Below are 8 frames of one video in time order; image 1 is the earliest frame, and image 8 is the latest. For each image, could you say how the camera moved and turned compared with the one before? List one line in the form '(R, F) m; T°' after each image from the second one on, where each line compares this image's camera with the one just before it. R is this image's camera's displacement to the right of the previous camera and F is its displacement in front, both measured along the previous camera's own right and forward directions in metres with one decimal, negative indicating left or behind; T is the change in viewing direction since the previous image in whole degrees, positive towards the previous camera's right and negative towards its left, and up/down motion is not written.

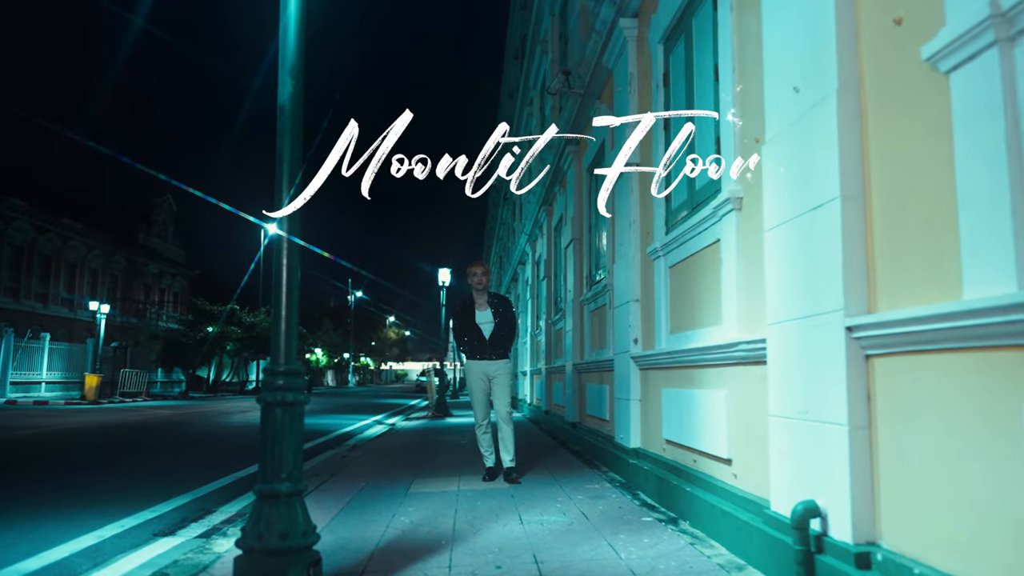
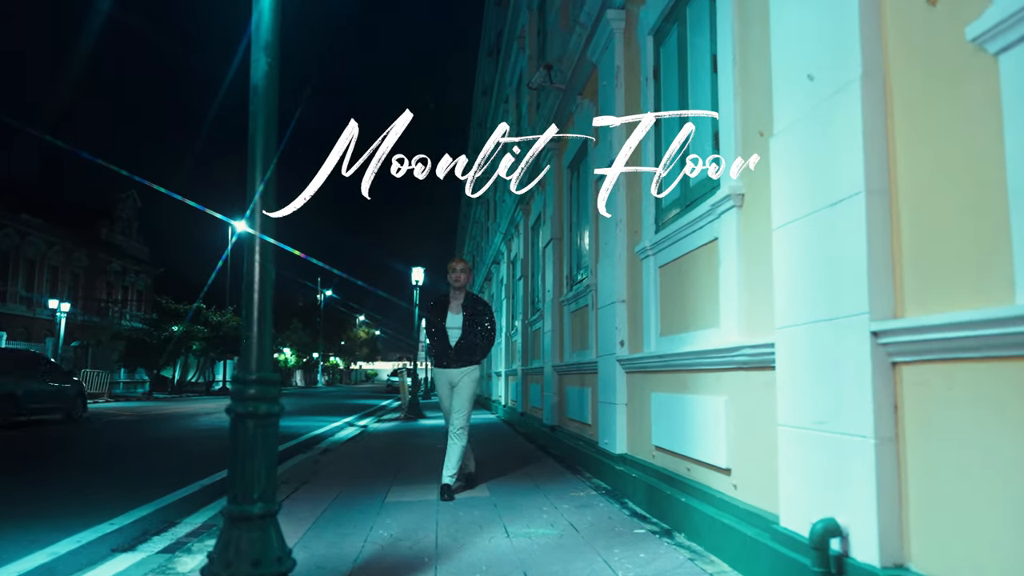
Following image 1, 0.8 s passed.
(-0.1, +0.3) m; +2°
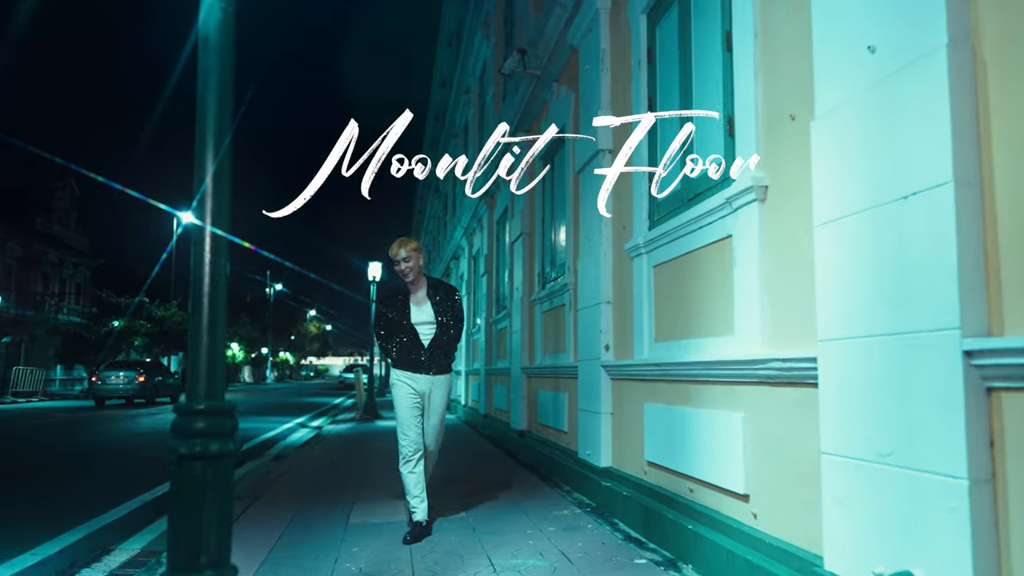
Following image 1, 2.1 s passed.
(-0.2, +0.6) m; +4°
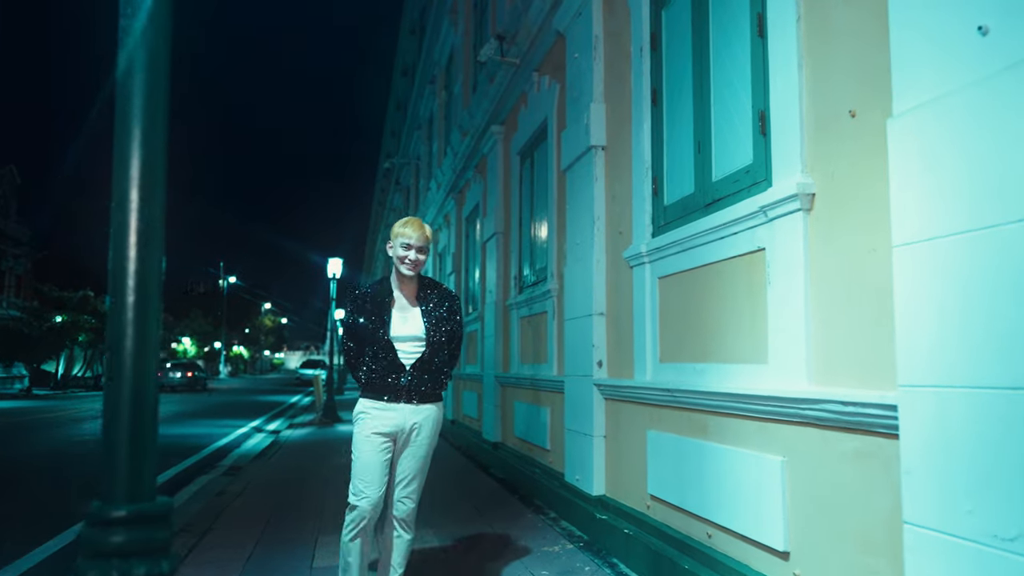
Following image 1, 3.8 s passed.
(-0.2, +0.7) m; +3°
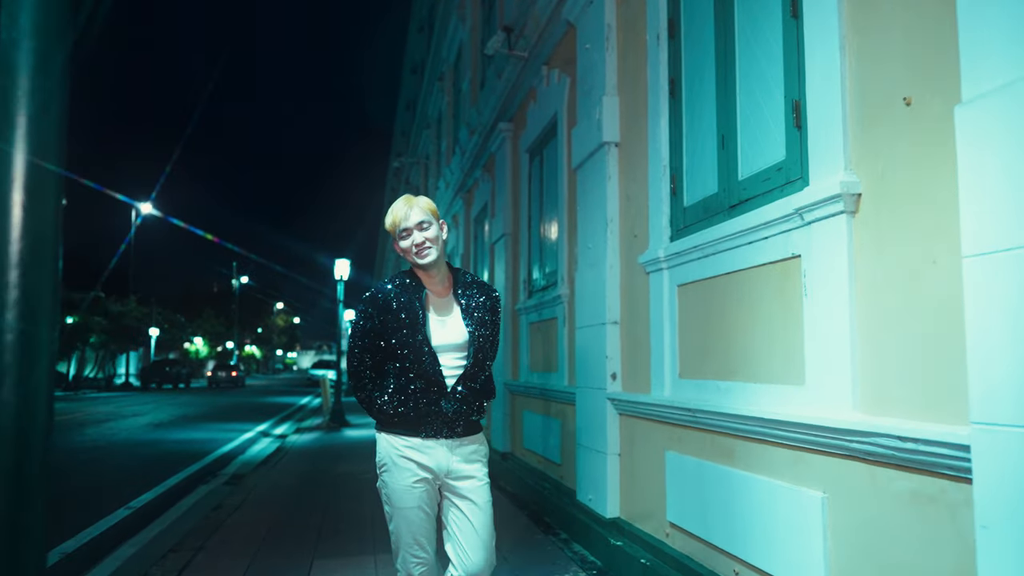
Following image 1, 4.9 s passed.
(0.0, +0.4) m; -1°
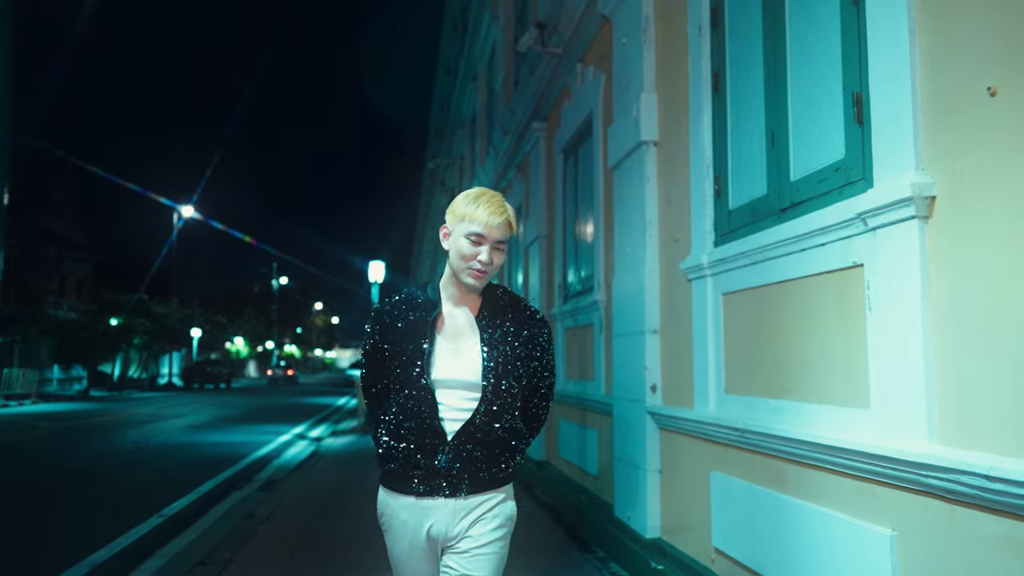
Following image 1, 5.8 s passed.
(0.0, +0.3) m; -3°
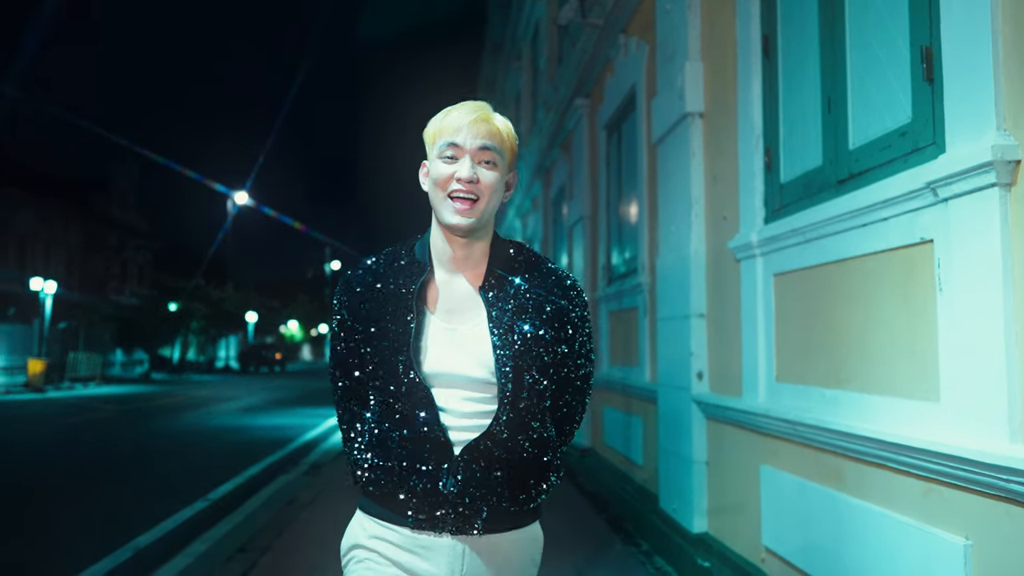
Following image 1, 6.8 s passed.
(+0.1, +0.2) m; -4°
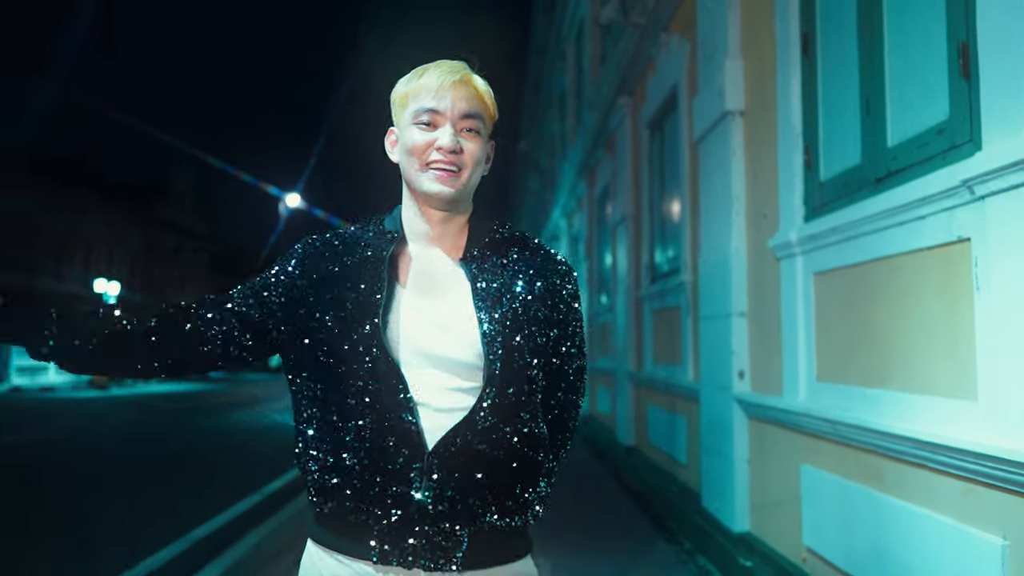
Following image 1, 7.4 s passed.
(+0.1, -0.1) m; -4°
